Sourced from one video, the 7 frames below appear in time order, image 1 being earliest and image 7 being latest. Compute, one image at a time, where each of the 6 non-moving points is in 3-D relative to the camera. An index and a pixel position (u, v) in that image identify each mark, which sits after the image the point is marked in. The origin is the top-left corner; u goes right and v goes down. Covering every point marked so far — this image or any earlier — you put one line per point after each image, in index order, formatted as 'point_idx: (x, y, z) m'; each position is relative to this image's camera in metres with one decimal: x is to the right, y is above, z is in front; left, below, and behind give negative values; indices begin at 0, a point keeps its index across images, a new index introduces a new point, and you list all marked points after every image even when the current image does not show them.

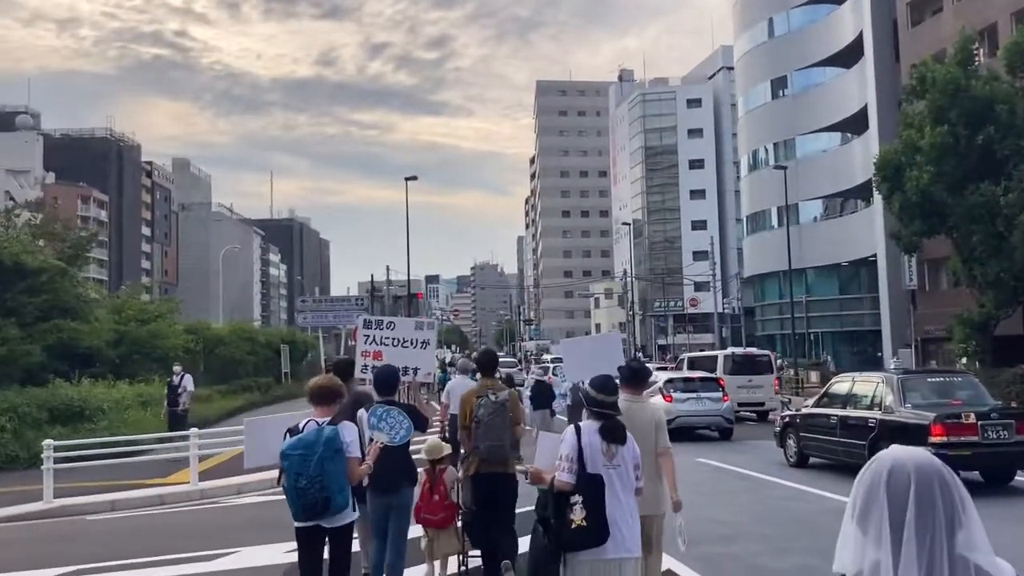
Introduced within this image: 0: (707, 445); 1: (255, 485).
0: (+4.2, -3.4, +19.5) m
1: (-4.1, -3.1, +14.2) m
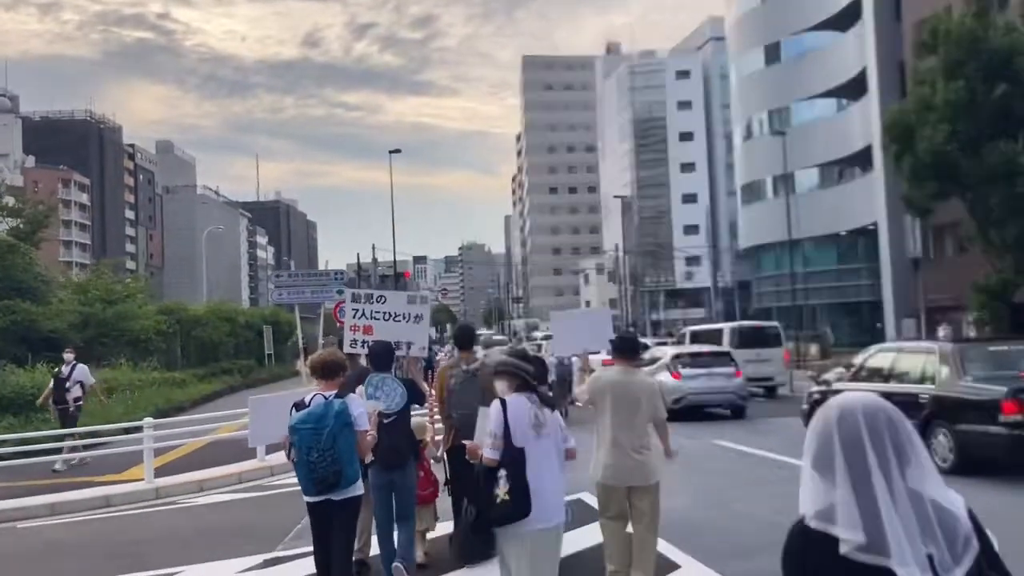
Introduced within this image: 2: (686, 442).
0: (+4.1, -2.7, +18.0) m
1: (-4.1, -2.7, +12.6) m
2: (+3.0, -2.7, +16.1) m
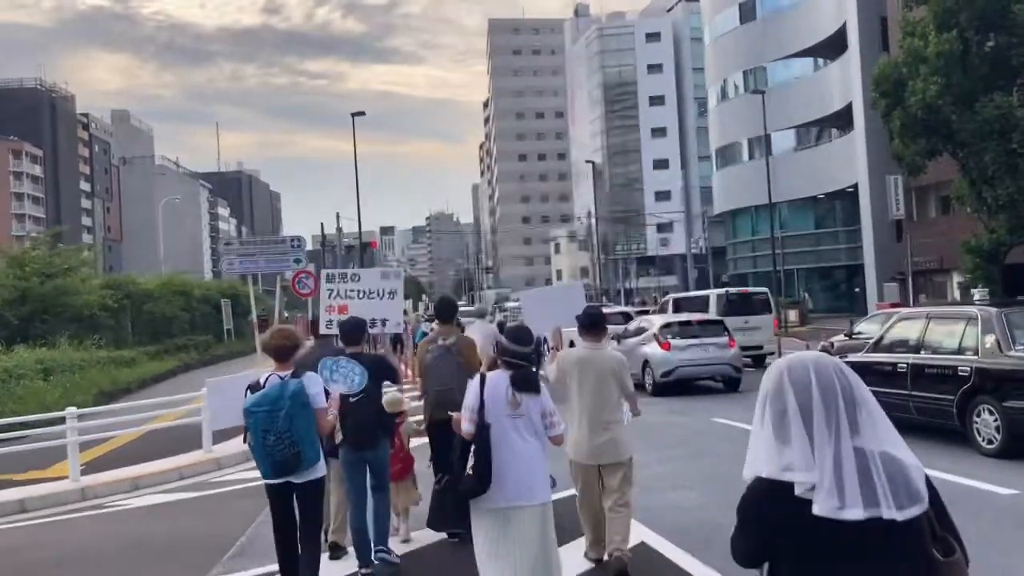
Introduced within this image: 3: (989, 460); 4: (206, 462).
0: (+3.7, -2.1, +16.6) m
1: (-4.4, -2.3, +11.0) m
2: (+2.7, -2.1, +14.7) m
3: (+5.5, -2.0, +10.4) m
4: (-4.0, -2.3, +11.7) m
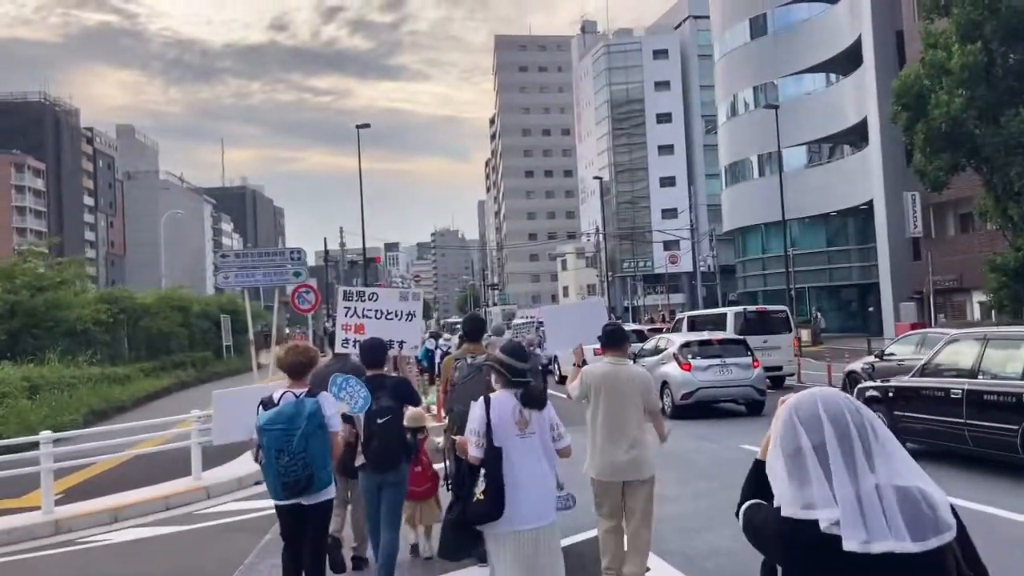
0: (+3.8, -2.4, +15.7) m
1: (-4.2, -2.5, +10.1) m
2: (+2.8, -2.4, +13.8) m
3: (+5.6, -2.2, +9.5) m
4: (-3.8, -2.4, +10.8) m
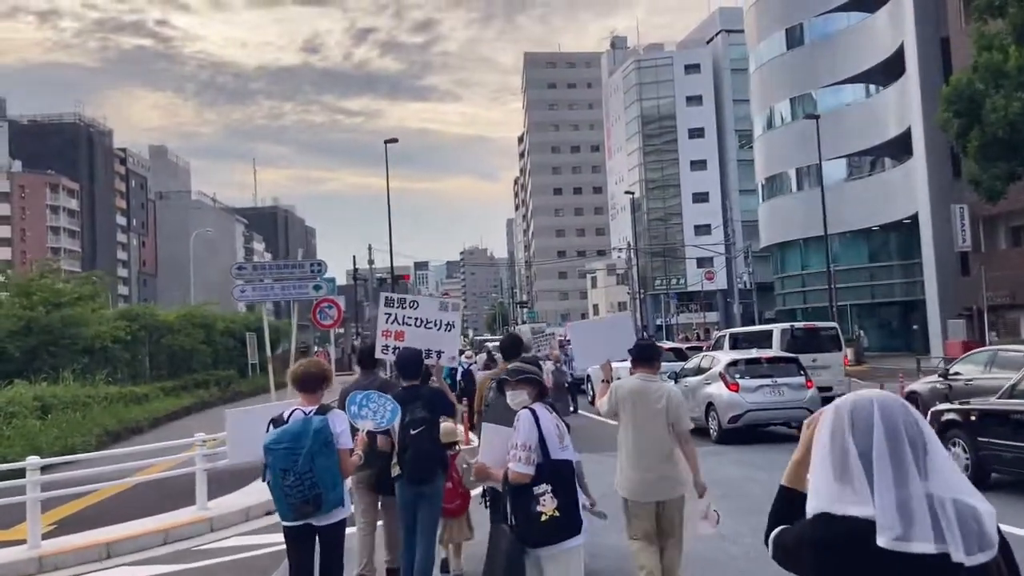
0: (+4.4, -2.6, +14.5) m
1: (-3.8, -2.6, +9.1) m
2: (+3.3, -2.6, +12.6) m
3: (+6.0, -2.3, +8.2) m
4: (-3.4, -2.6, +9.8) m
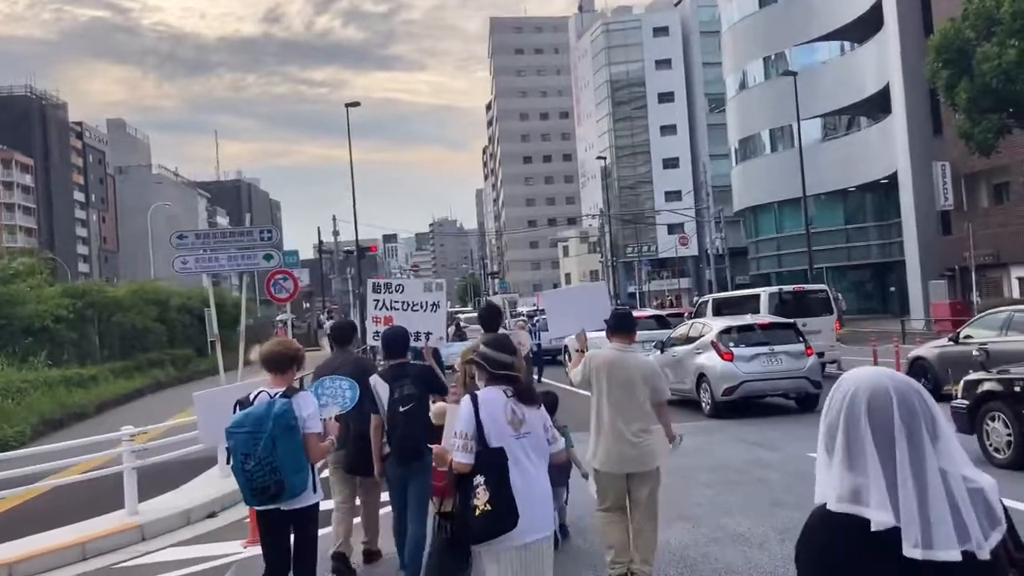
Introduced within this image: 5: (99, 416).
0: (+4.0, -2.0, +13.3) m
1: (-4.0, -2.3, +7.7) m
2: (+3.0, -2.1, +11.4) m
3: (+5.8, -1.9, +7.1) m
4: (-3.6, -2.3, +8.4) m
5: (-9.1, -2.8, +19.7) m
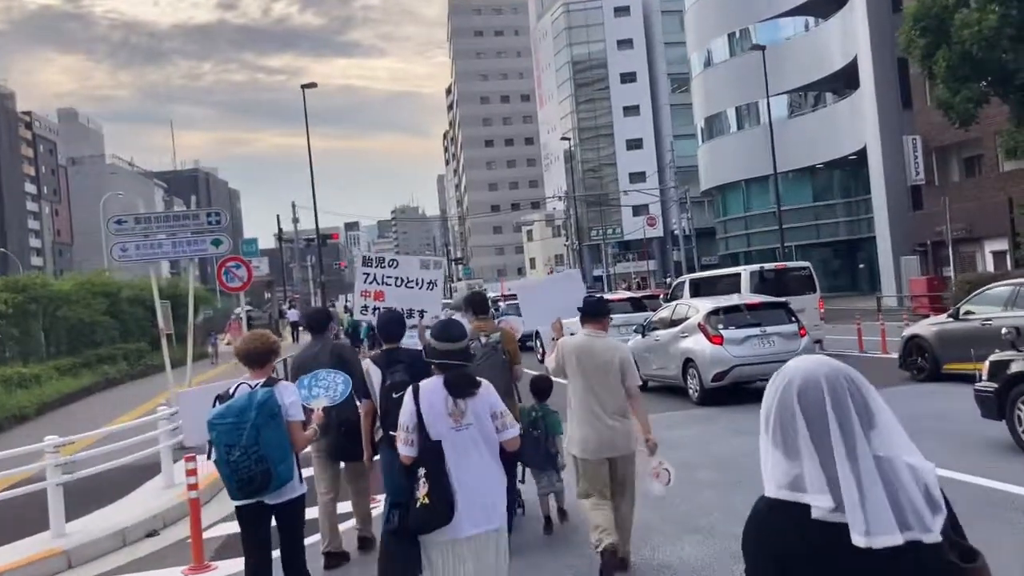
0: (+3.7, -1.7, +12.5) m
1: (-4.1, -2.3, +6.6) m
2: (+2.8, -1.8, +10.6) m
3: (+5.7, -1.6, +6.4) m
4: (-3.8, -2.2, +7.3) m
5: (-9.7, -2.7, +18.4) m
